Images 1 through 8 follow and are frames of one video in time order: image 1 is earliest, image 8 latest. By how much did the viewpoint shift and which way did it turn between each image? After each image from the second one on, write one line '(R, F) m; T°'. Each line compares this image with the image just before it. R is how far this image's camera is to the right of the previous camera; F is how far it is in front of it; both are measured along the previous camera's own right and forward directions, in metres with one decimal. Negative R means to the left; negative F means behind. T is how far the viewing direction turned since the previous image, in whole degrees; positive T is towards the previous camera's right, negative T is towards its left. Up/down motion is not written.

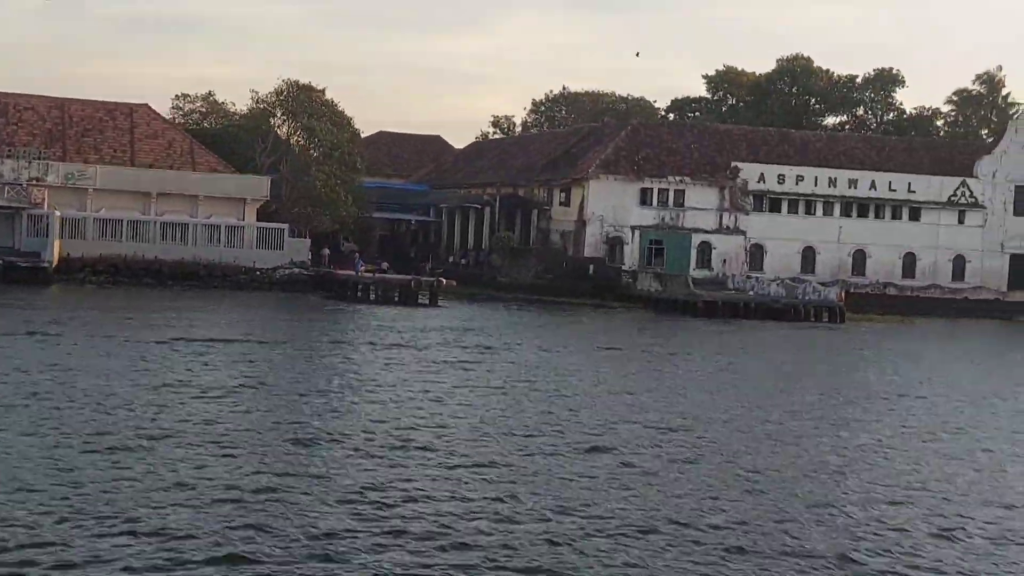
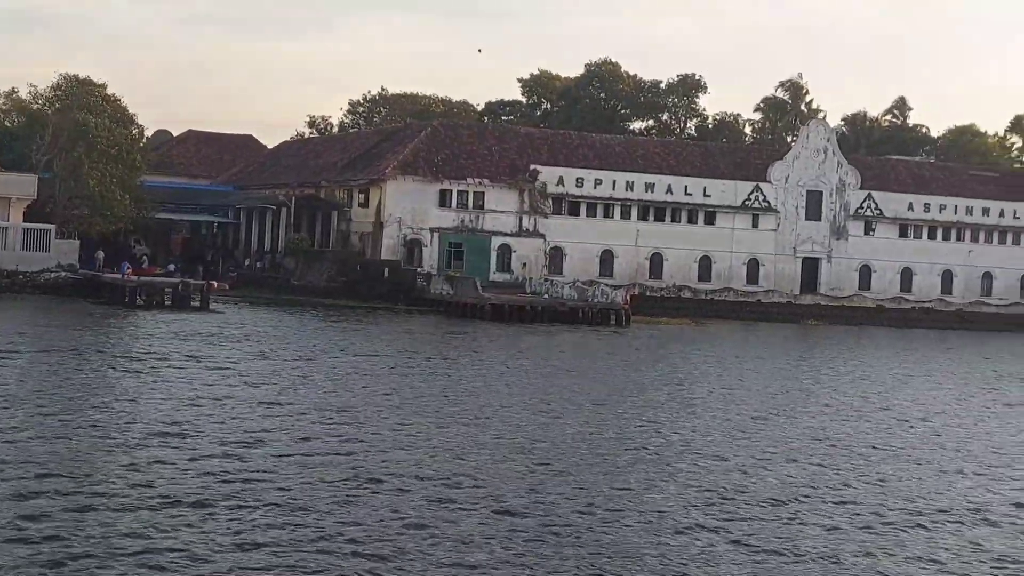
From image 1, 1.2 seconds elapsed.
(-3.5, -0.3) m; +8°
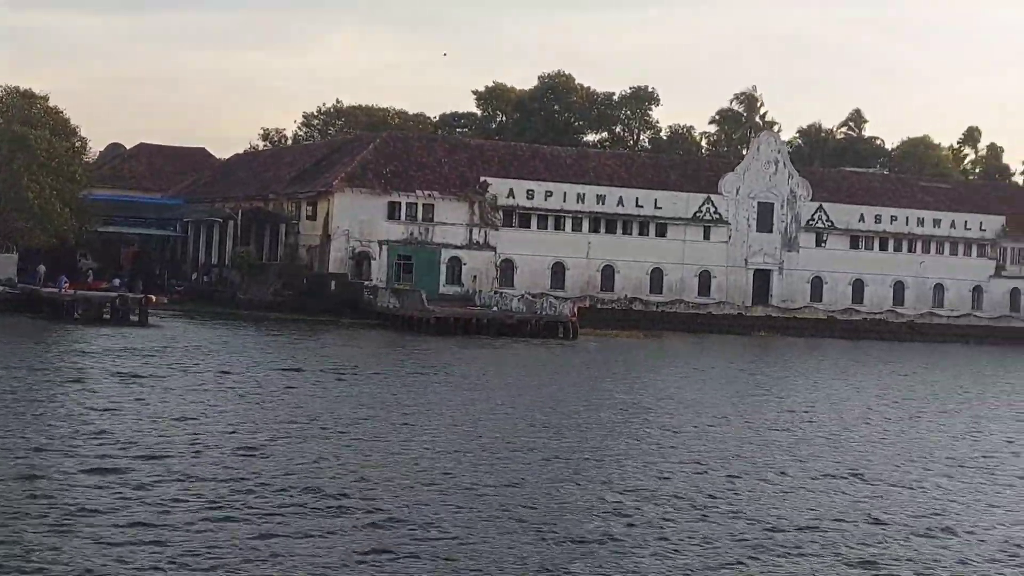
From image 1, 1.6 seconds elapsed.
(-9.1, -4.4) m; -1°
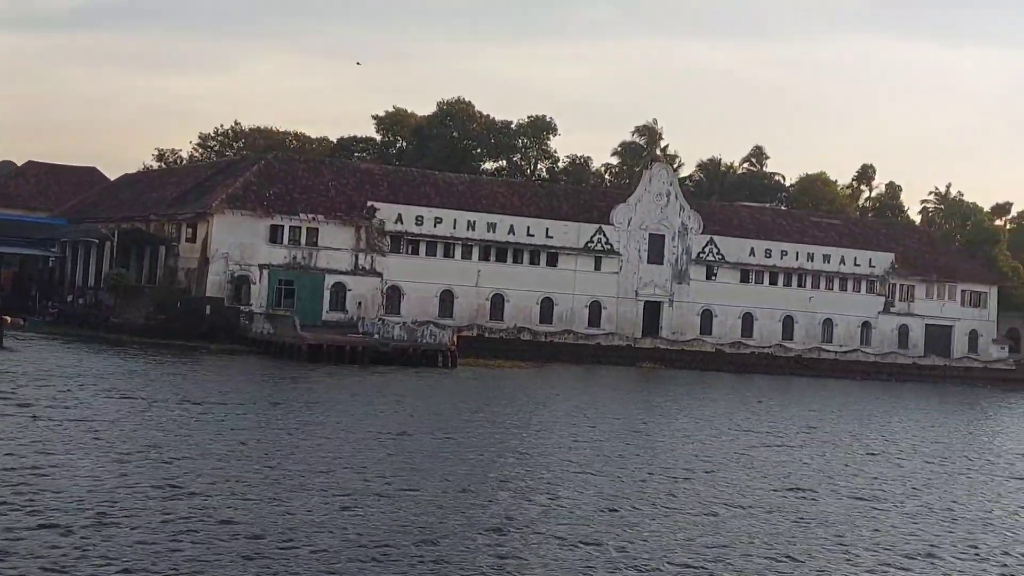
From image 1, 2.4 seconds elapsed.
(+1.0, +0.8) m; +4°
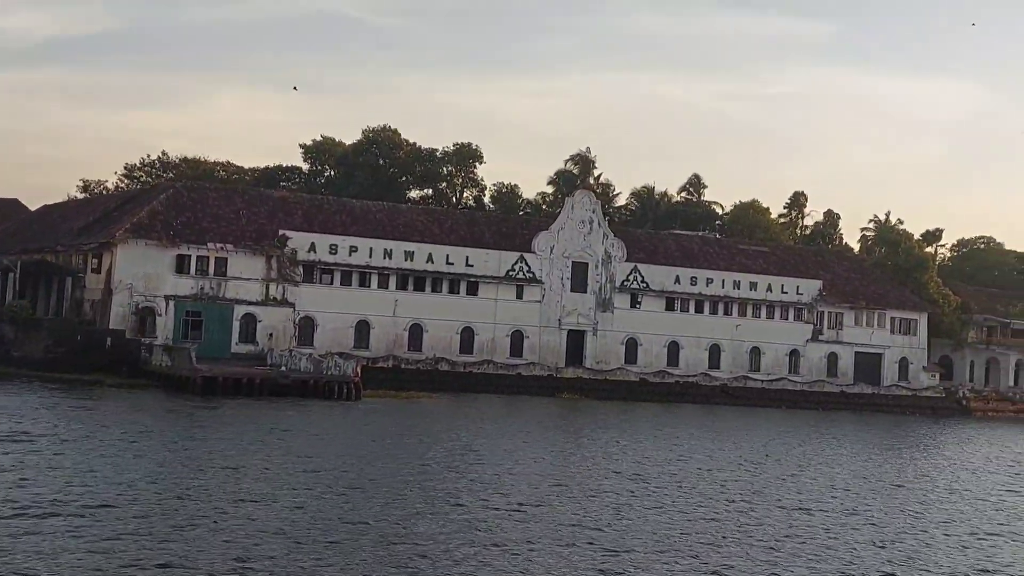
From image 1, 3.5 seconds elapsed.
(+2.2, +0.9) m; +1°
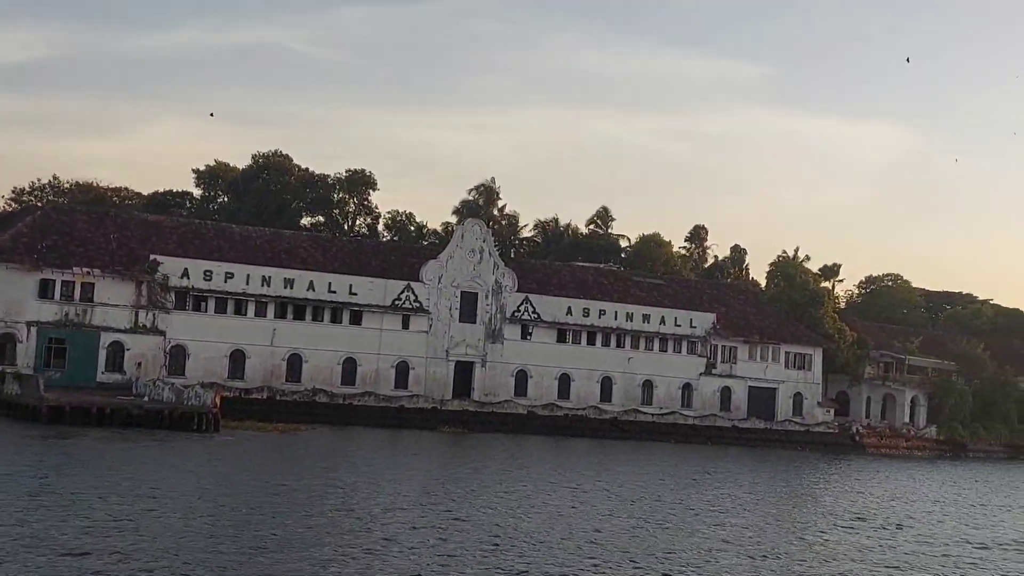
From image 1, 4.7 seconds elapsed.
(+2.2, +1.1) m; +2°
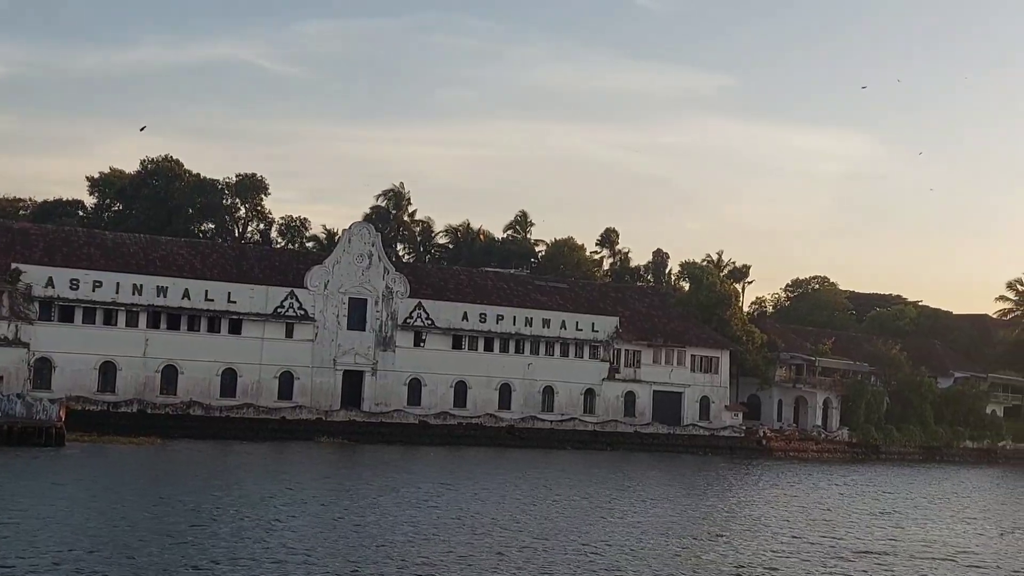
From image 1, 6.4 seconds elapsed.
(+3.0, +1.7) m; +1°
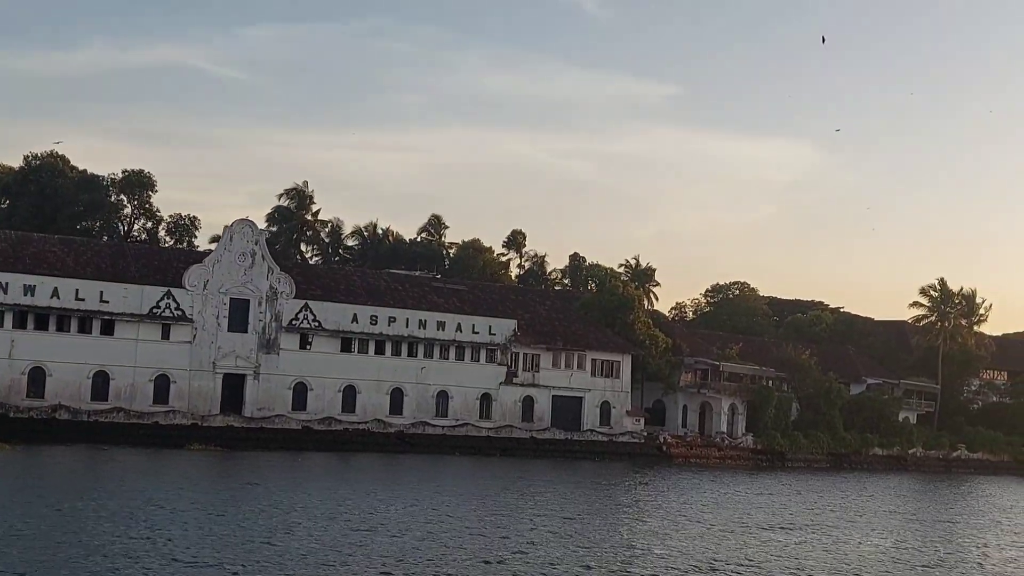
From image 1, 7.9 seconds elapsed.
(+2.4, +1.7) m; +2°
